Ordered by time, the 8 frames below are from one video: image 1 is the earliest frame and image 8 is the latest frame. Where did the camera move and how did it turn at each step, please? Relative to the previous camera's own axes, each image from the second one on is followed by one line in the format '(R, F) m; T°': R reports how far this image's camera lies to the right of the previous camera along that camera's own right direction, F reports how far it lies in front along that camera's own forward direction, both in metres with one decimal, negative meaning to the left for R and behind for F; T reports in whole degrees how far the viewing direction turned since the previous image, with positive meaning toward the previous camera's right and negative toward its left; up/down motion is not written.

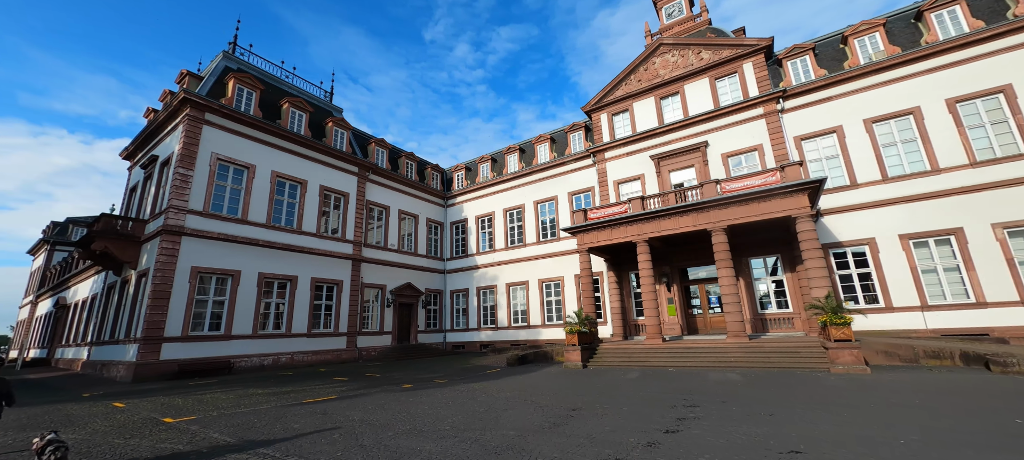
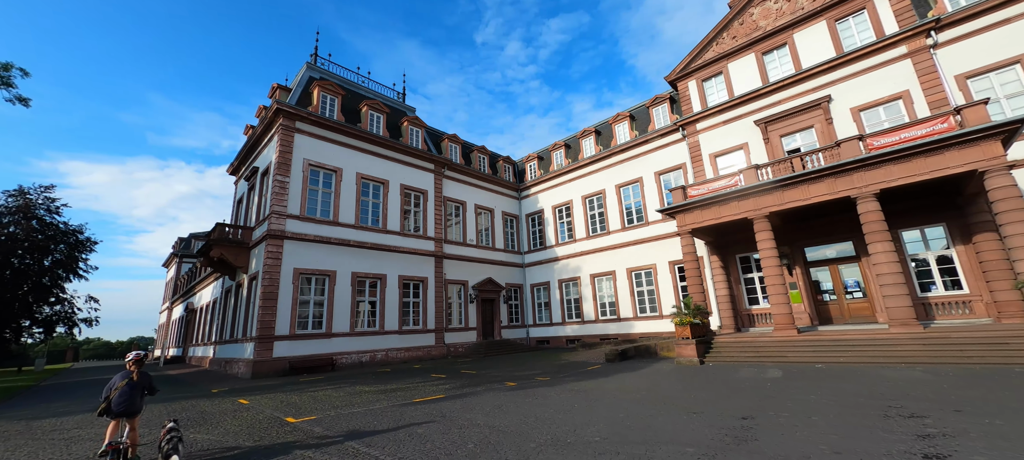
(-0.9, +0.9) m; -9°
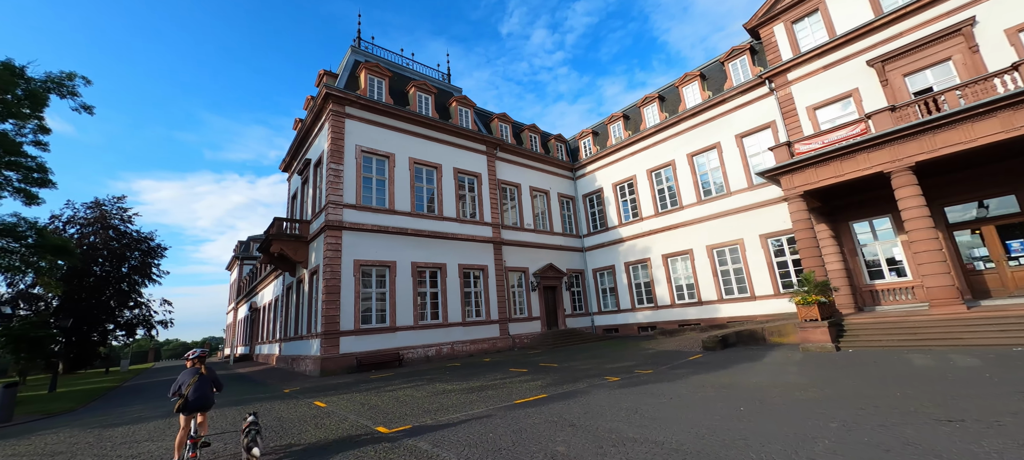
(-1.2, +1.4) m; -5°
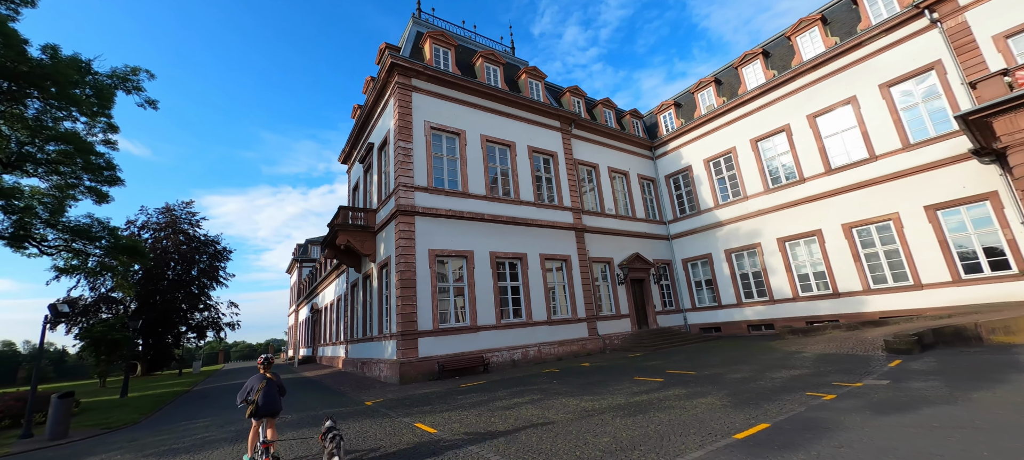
(-1.8, +2.2) m; -6°
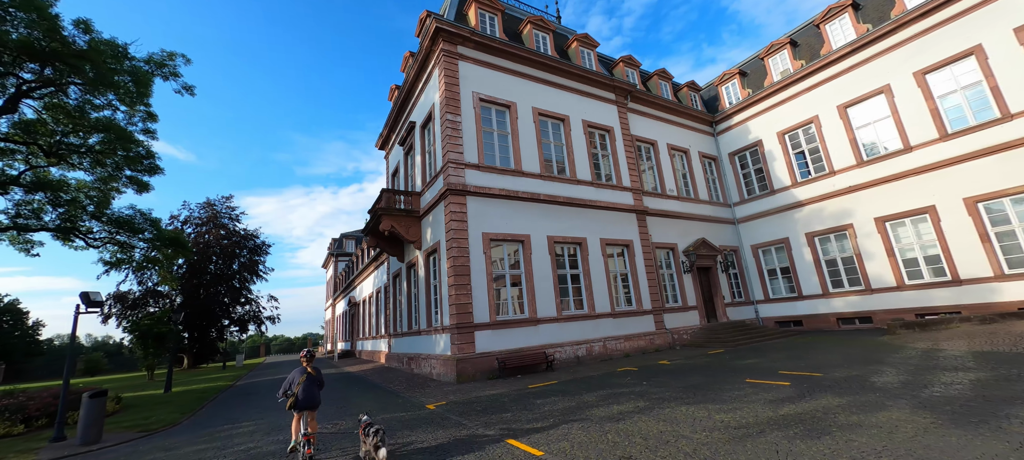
(-1.0, +1.4) m; -4°
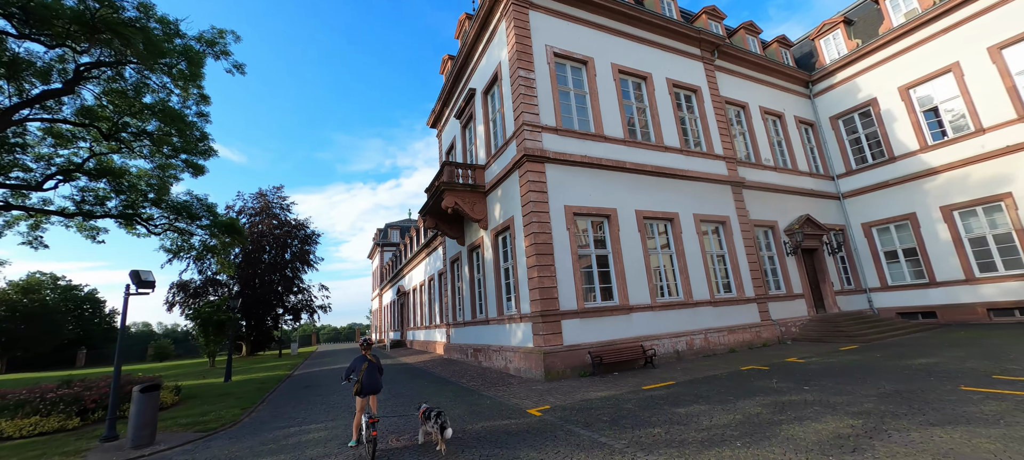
(-1.3, +1.6) m; -5°
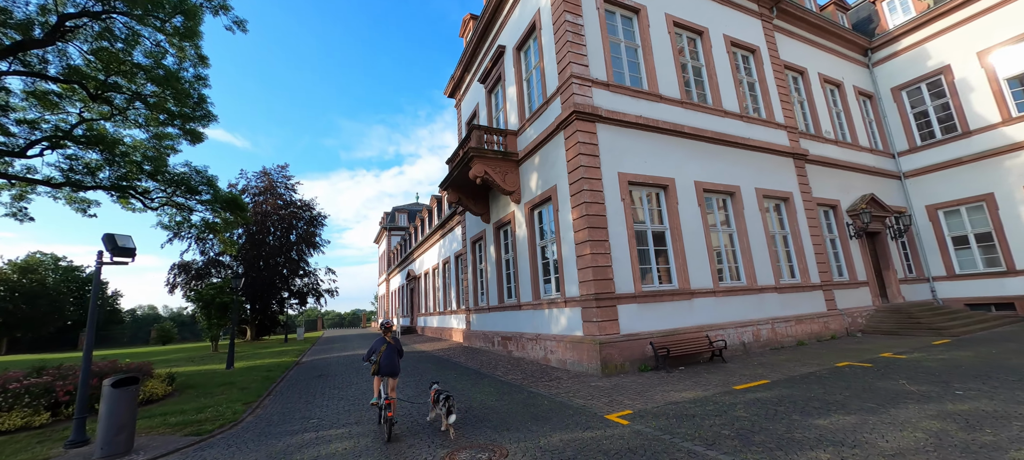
(-0.9, +1.4) m; 0°
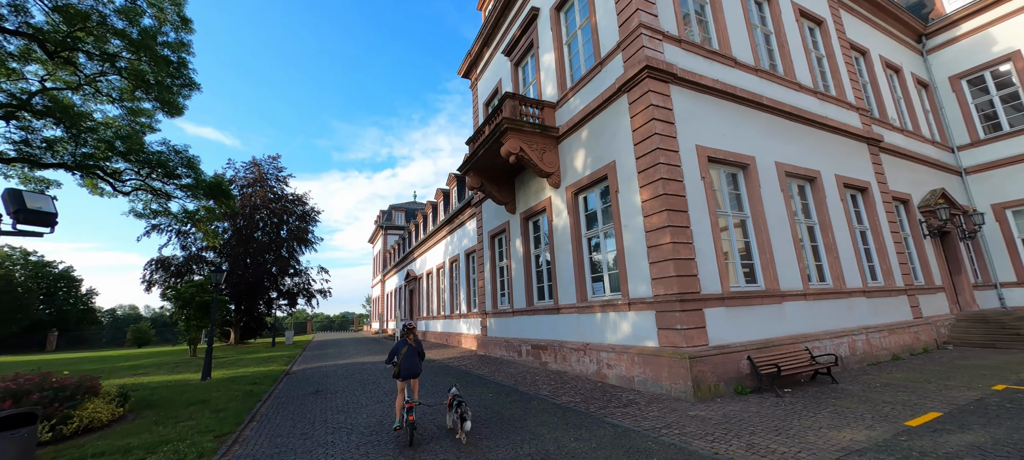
(-1.0, +1.7) m; +1°
